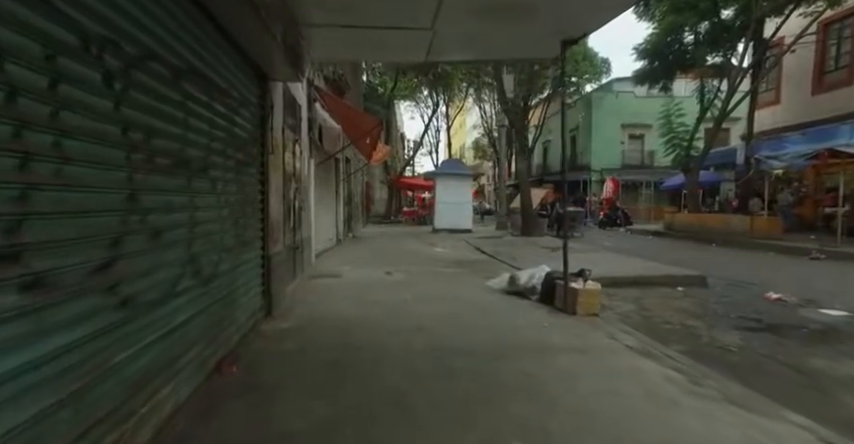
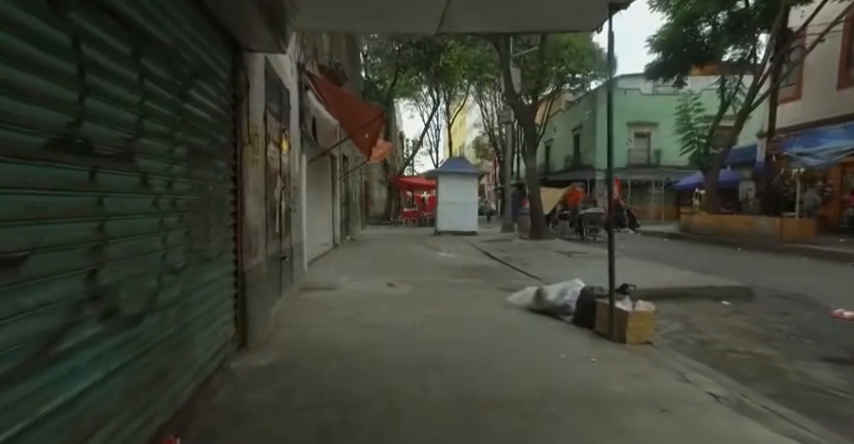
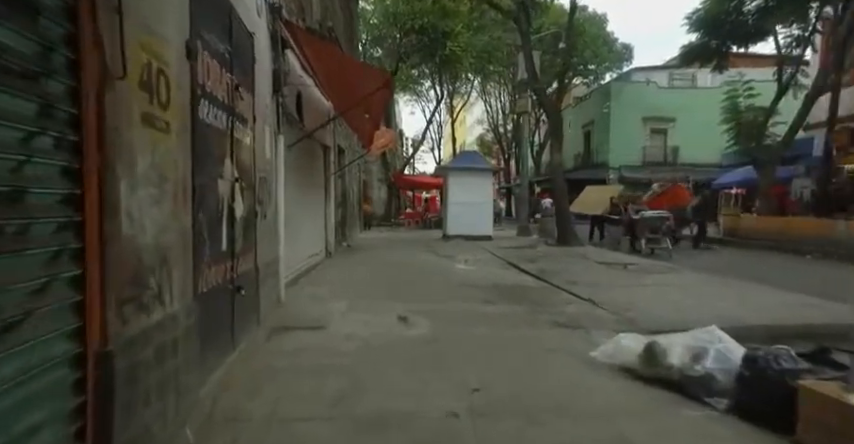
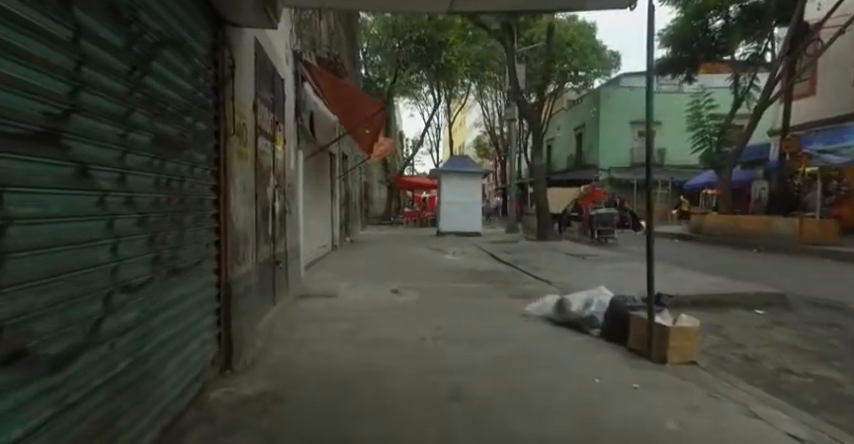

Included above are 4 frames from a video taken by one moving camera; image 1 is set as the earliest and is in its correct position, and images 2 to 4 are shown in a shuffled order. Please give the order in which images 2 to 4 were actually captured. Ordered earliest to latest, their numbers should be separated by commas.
2, 4, 3
